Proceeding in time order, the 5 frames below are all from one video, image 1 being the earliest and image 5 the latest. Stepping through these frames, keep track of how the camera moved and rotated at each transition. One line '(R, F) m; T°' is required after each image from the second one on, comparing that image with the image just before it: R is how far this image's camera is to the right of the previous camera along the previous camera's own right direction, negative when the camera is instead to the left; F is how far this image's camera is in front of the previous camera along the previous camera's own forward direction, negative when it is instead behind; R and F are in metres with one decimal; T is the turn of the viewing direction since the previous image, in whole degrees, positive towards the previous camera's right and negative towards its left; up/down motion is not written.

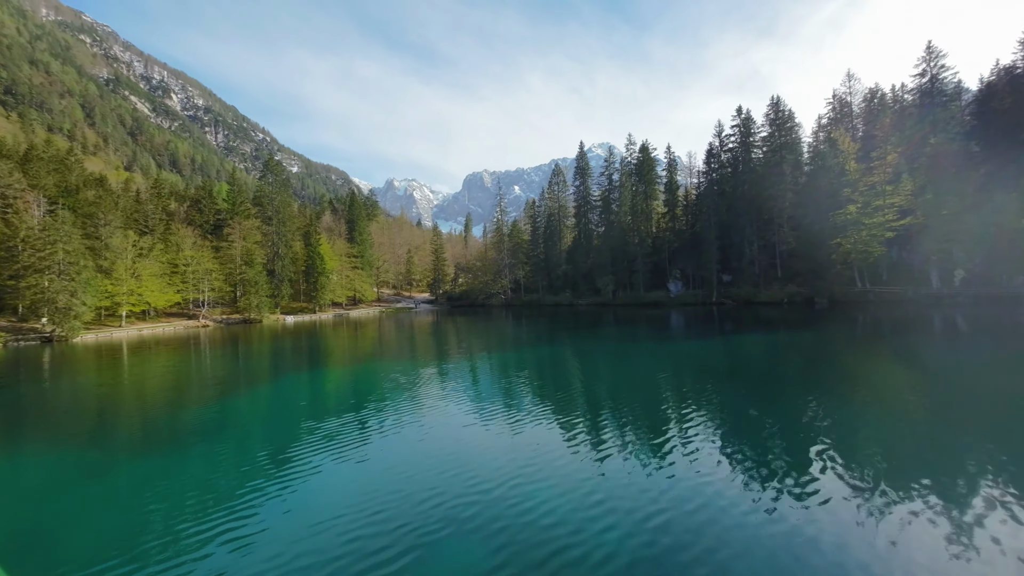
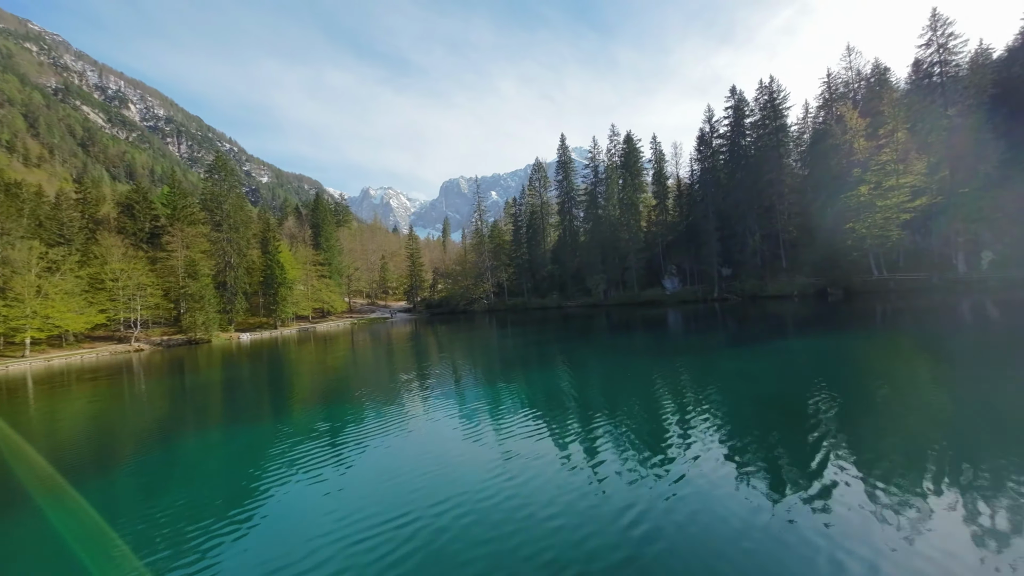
(-0.1, +2.7) m; +2°
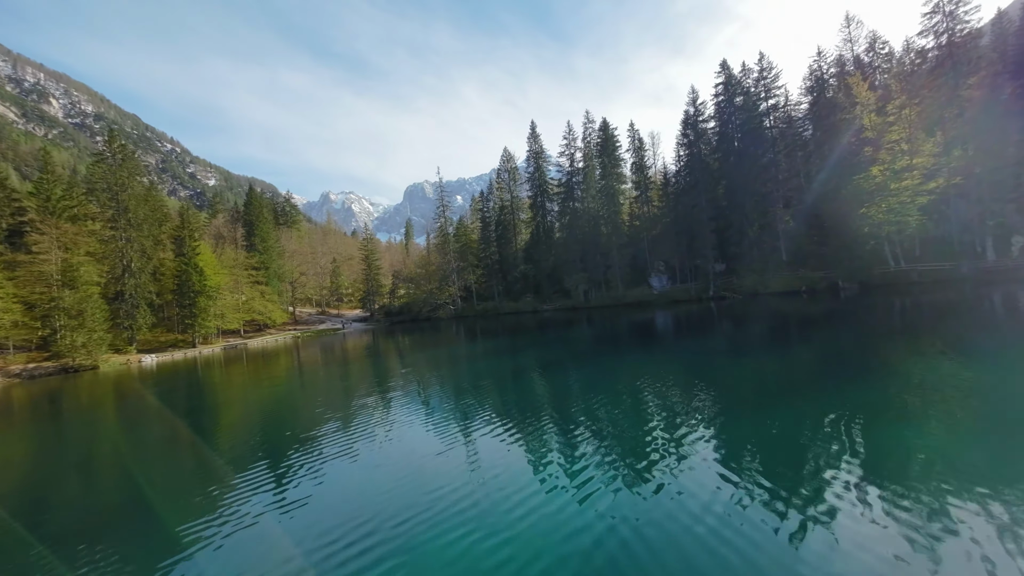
(-0.1, +3.7) m; +4°
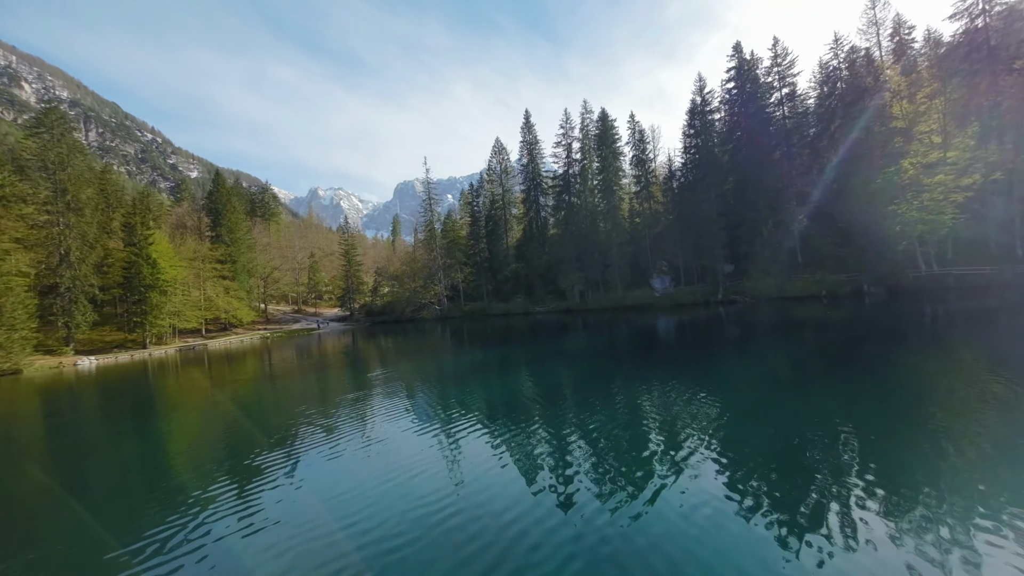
(0.0, +2.2) m; +1°
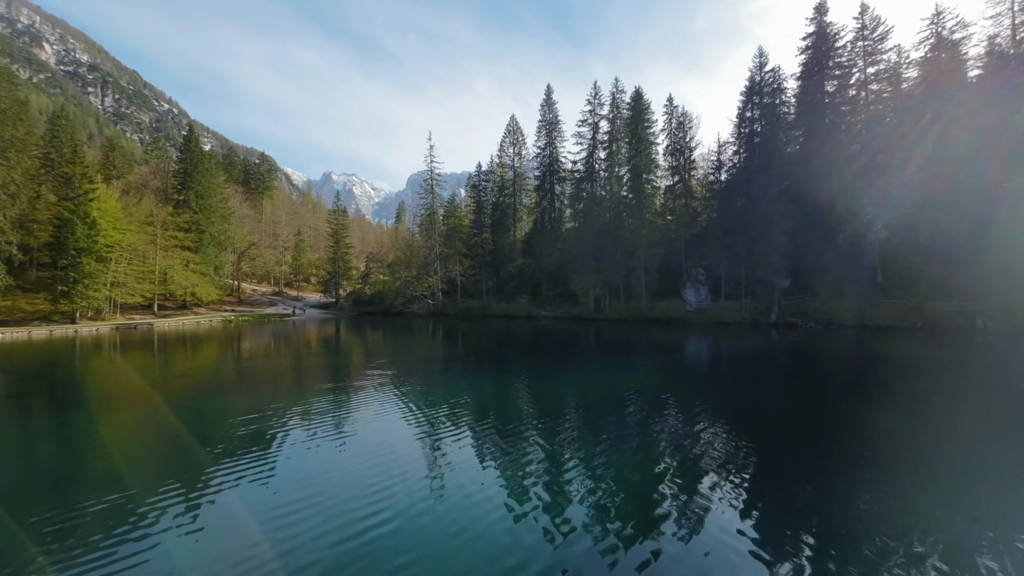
(+0.2, +3.9) m; -1°
